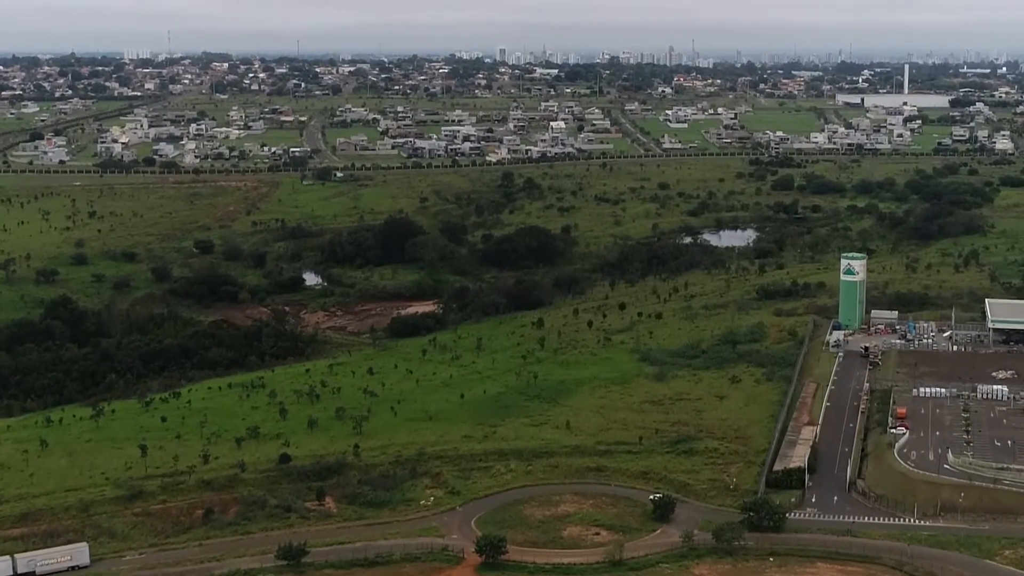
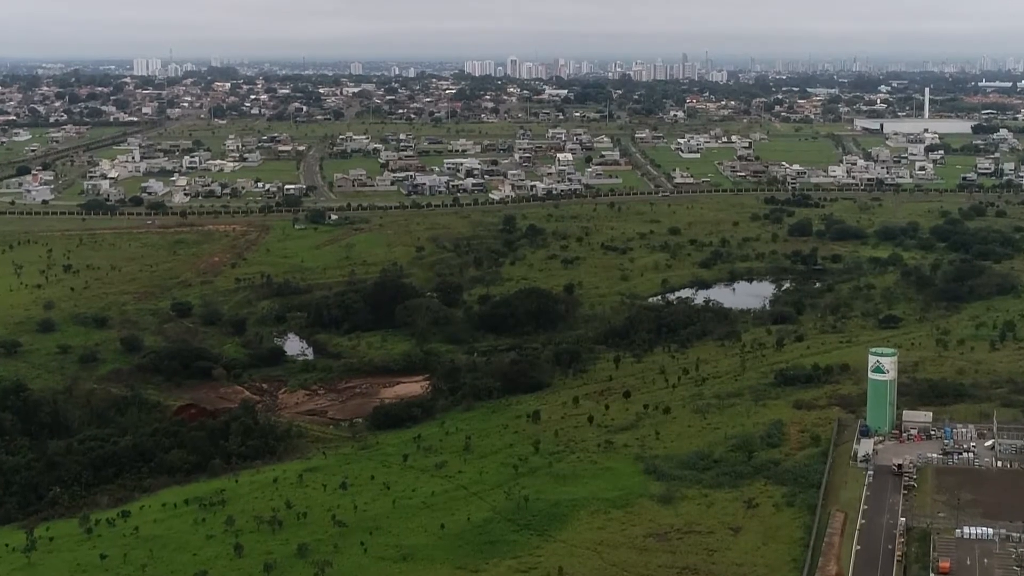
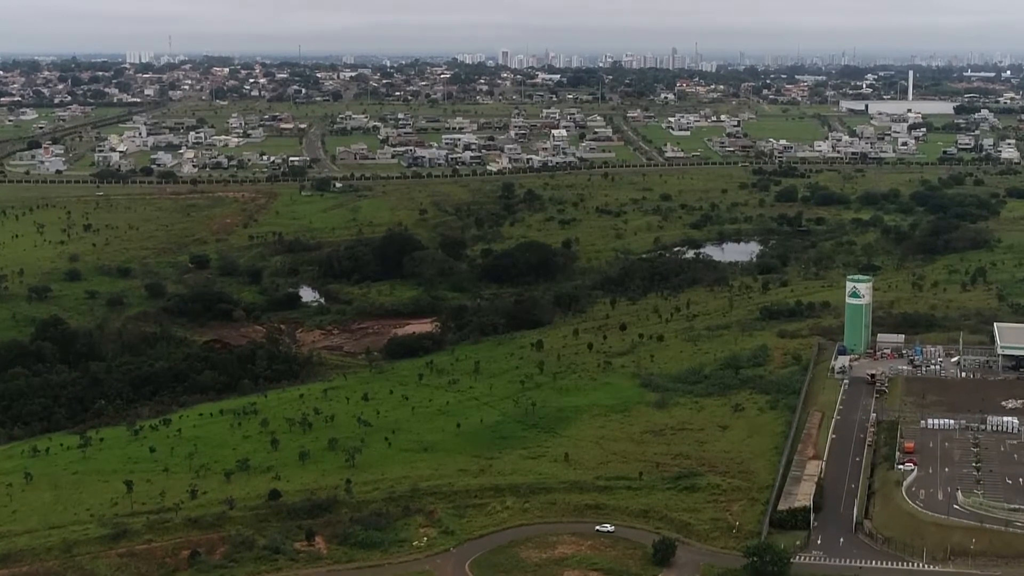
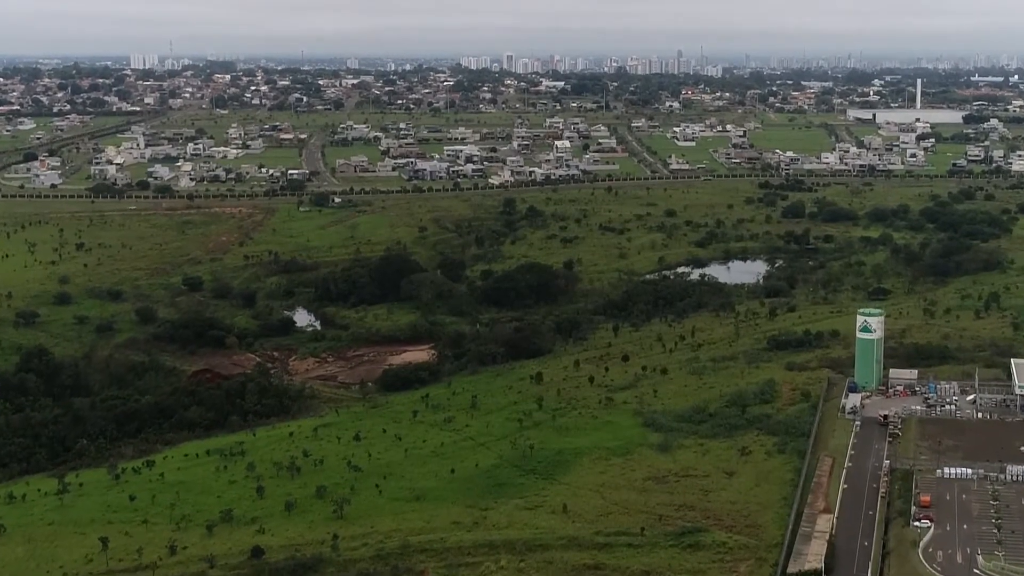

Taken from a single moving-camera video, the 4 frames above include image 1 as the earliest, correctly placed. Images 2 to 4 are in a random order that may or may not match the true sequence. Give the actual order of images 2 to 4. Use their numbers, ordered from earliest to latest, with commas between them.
3, 4, 2
